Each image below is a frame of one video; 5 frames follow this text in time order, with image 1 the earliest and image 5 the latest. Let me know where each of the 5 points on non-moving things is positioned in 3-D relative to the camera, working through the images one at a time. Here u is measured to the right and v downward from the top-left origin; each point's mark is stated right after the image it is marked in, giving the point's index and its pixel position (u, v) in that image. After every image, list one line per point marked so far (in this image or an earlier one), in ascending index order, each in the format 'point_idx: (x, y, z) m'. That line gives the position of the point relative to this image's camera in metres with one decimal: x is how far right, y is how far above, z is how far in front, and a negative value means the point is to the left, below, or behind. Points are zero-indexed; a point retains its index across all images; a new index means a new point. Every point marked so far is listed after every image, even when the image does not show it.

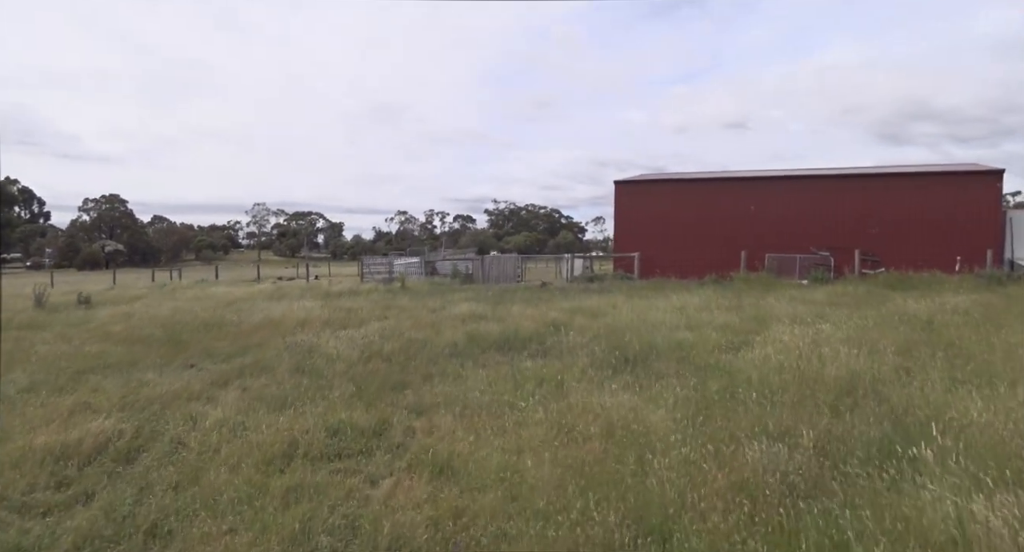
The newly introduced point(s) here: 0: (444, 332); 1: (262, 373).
0: (-0.9, -0.8, +8.3) m
1: (-2.6, -1.0, +6.3) m
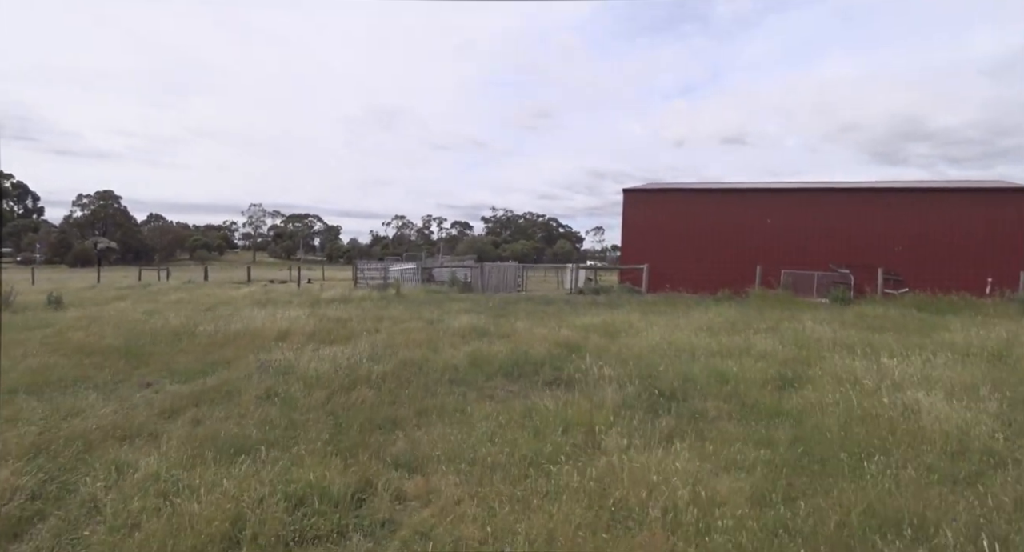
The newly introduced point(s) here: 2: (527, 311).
0: (-0.8, -0.9, +7.3) m
1: (-2.5, -1.1, +5.3) m
2: (+0.3, -0.8, +12.8) m
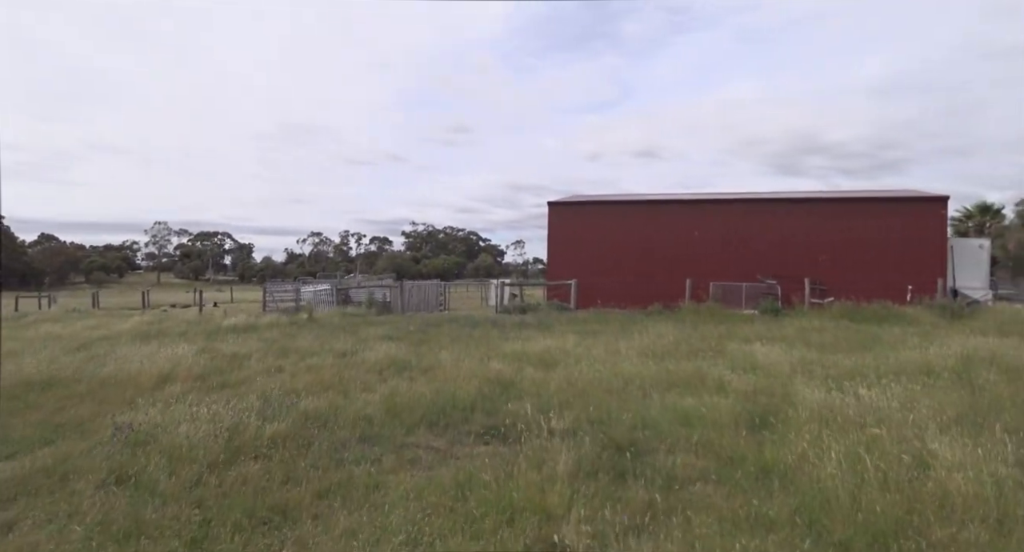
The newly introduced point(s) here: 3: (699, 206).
0: (-1.6, -1.2, +6.2) m
1: (-3.0, -1.4, +3.9) m
2: (-1.2, -1.2, +11.8) m
3: (+5.1, +1.9, +16.5) m
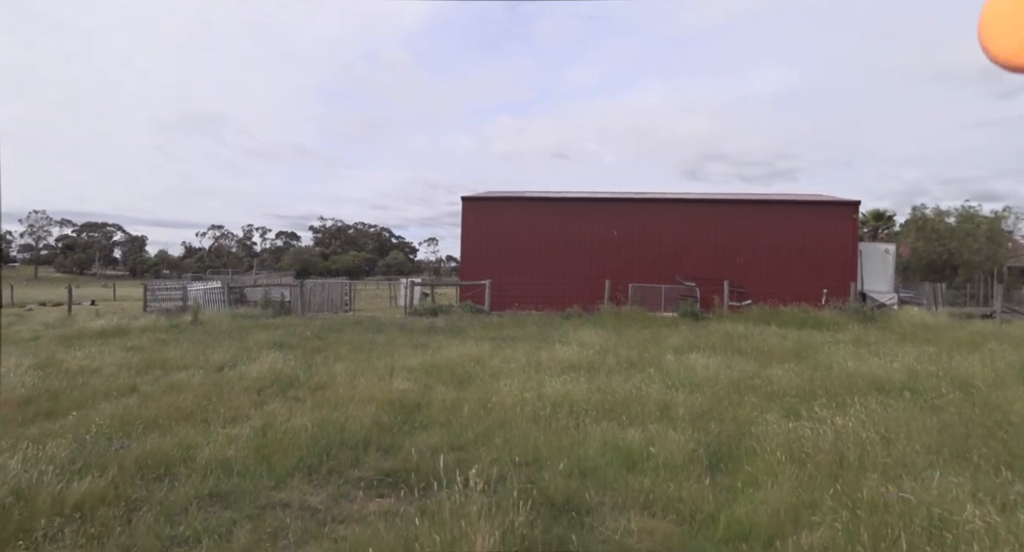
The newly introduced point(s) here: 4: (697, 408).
0: (-2.4, -1.2, +4.9) m
1: (-3.5, -1.4, +2.5) m
2: (-2.8, -1.2, +10.5) m
3: (+2.8, +1.9, +16.1) m
4: (+1.5, -1.0, +4.8) m
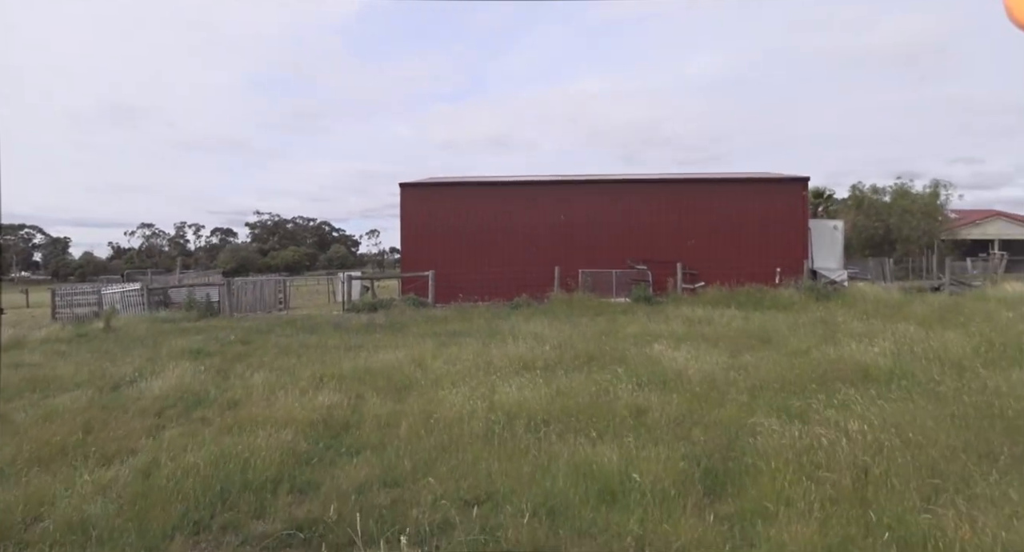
0: (-2.7, -1.3, +3.9) m
1: (-3.6, -1.5, +1.4) m
2: (-3.6, -1.1, +9.4) m
3: (+1.4, +2.3, +15.4) m
4: (+1.1, -0.9, +4.1) m
